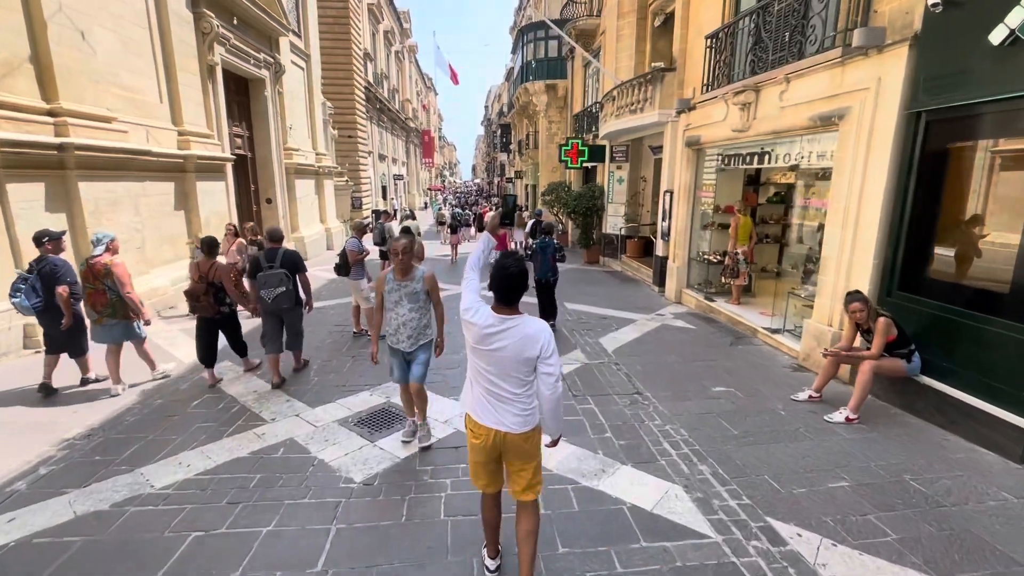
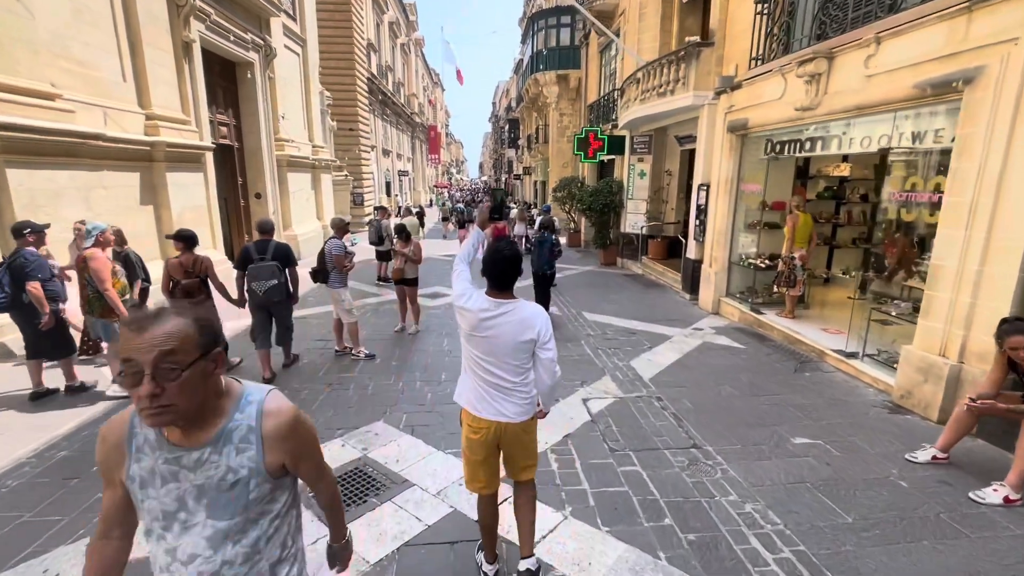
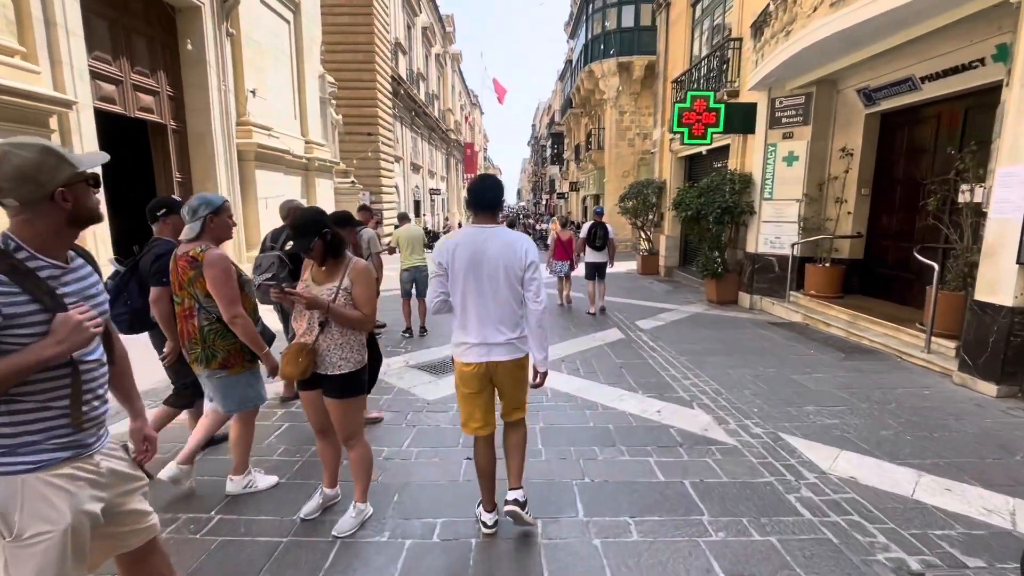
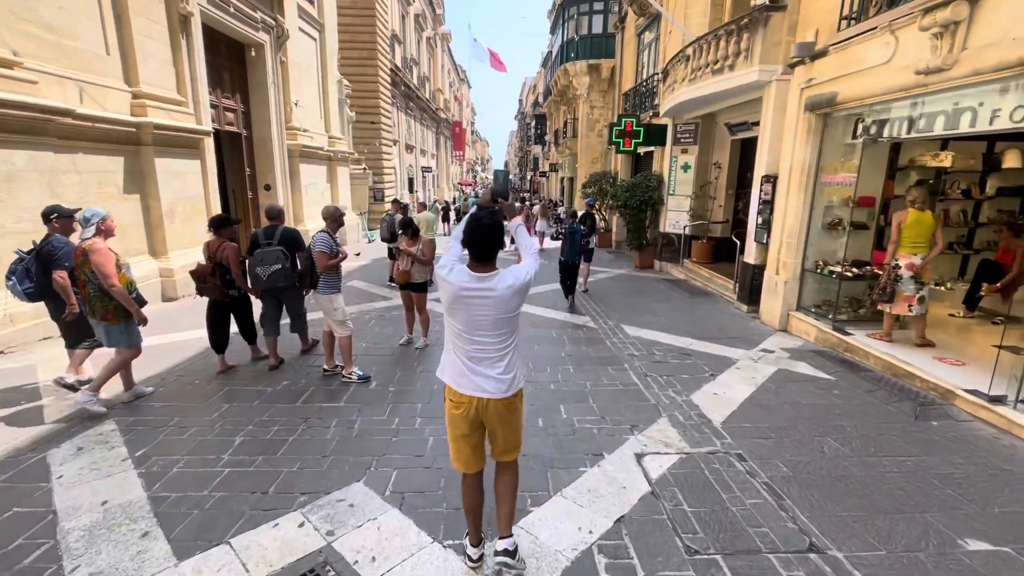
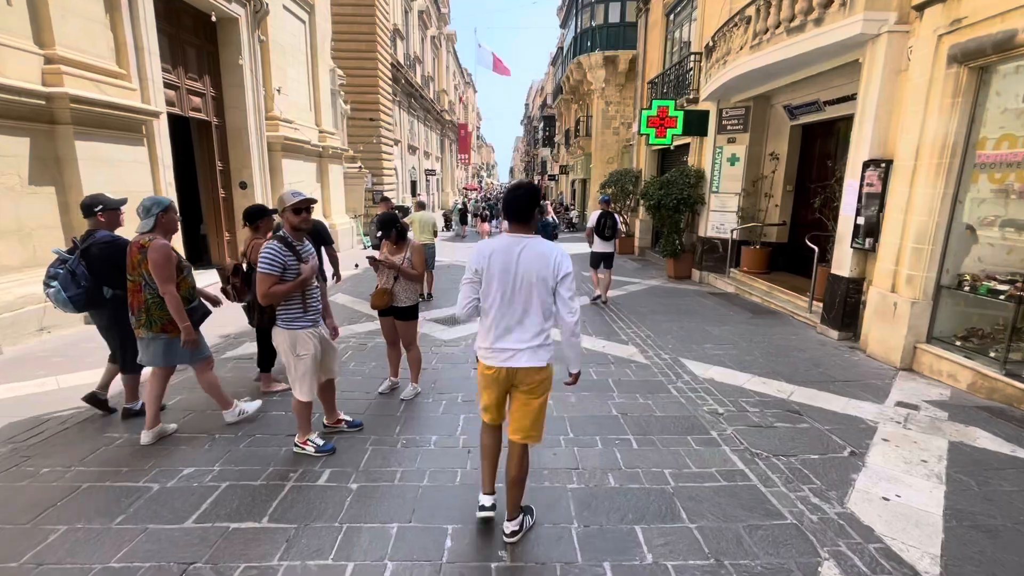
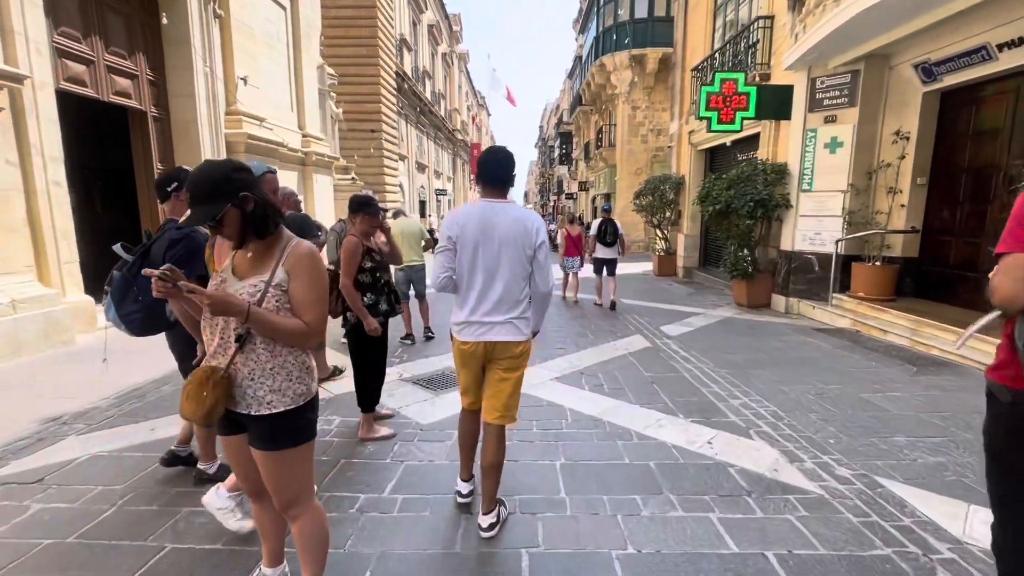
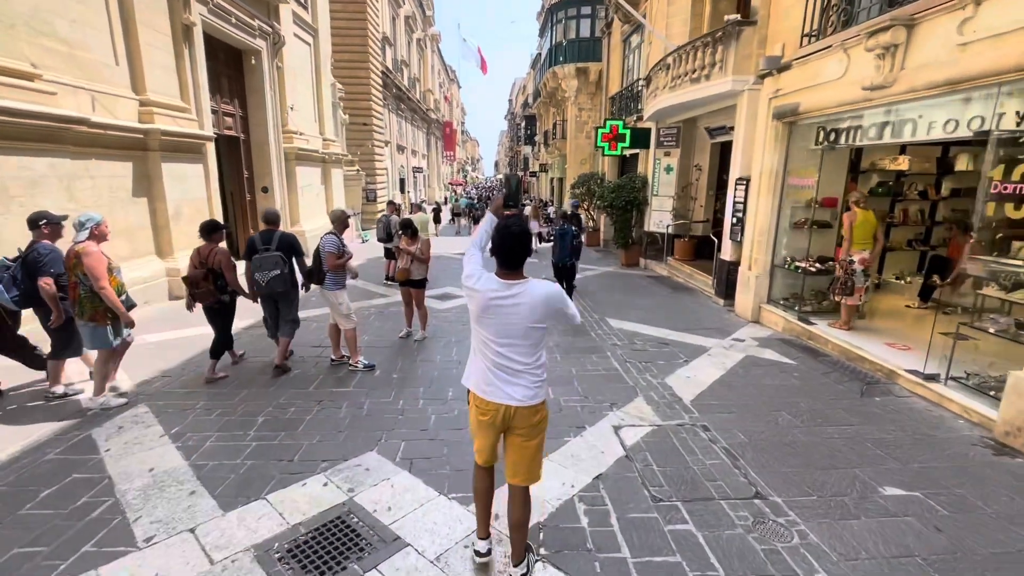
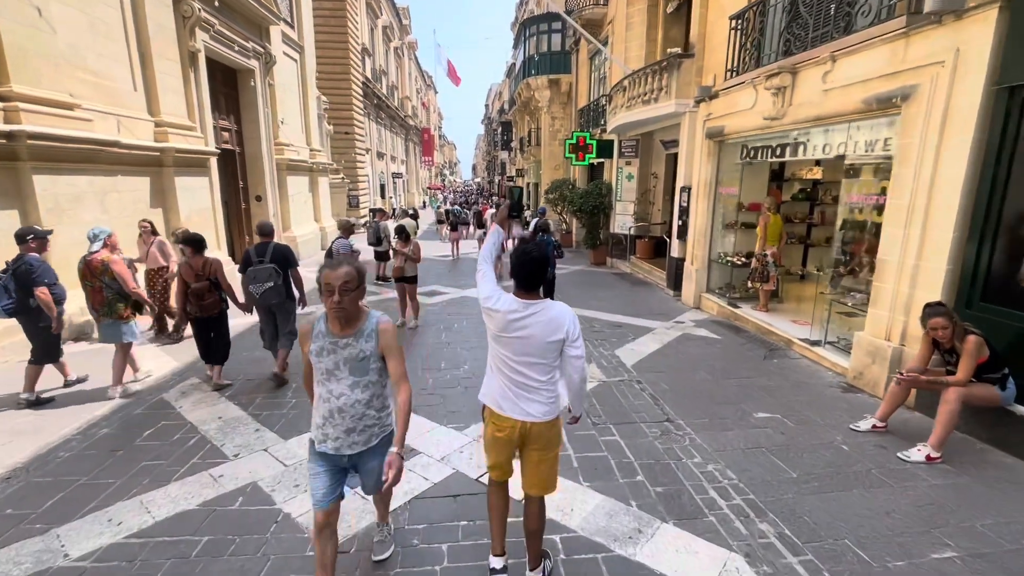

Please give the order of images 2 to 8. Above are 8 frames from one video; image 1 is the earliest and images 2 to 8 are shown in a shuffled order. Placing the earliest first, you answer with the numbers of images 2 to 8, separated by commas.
8, 2, 7, 4, 5, 3, 6
